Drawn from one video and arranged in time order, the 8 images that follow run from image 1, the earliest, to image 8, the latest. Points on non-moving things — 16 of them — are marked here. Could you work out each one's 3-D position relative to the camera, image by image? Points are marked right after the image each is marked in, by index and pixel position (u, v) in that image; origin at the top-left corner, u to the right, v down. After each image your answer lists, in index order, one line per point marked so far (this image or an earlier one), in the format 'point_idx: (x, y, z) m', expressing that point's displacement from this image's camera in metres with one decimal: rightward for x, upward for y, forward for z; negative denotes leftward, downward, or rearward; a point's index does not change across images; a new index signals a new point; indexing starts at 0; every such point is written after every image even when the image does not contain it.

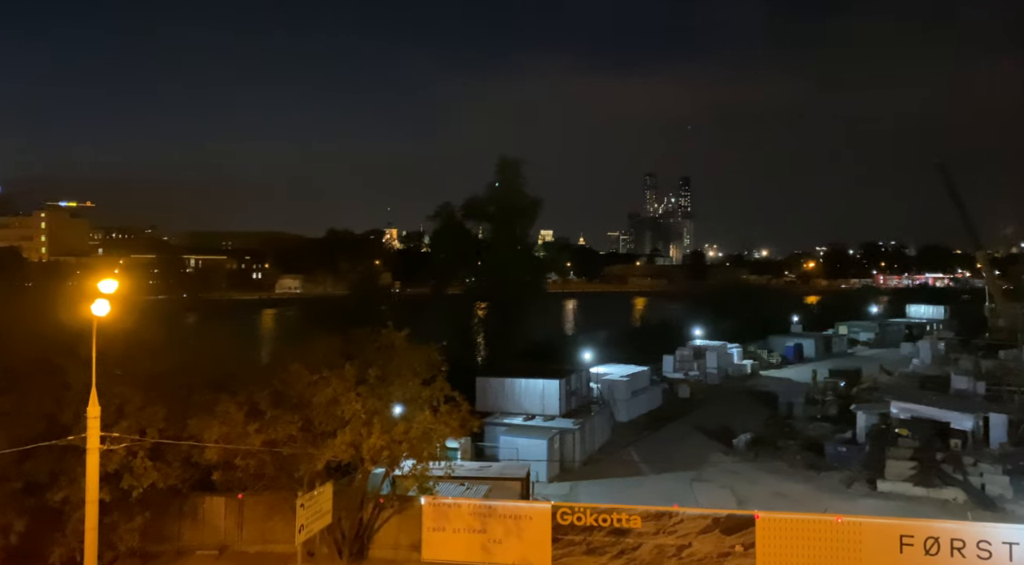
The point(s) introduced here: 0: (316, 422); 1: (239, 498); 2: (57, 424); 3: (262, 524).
0: (-2.4, -1.7, +10.9) m
1: (-3.8, -3.0, +12.1) m
2: (-5.6, -1.8, +11.4) m
3: (-3.5, -3.4, +12.1) m
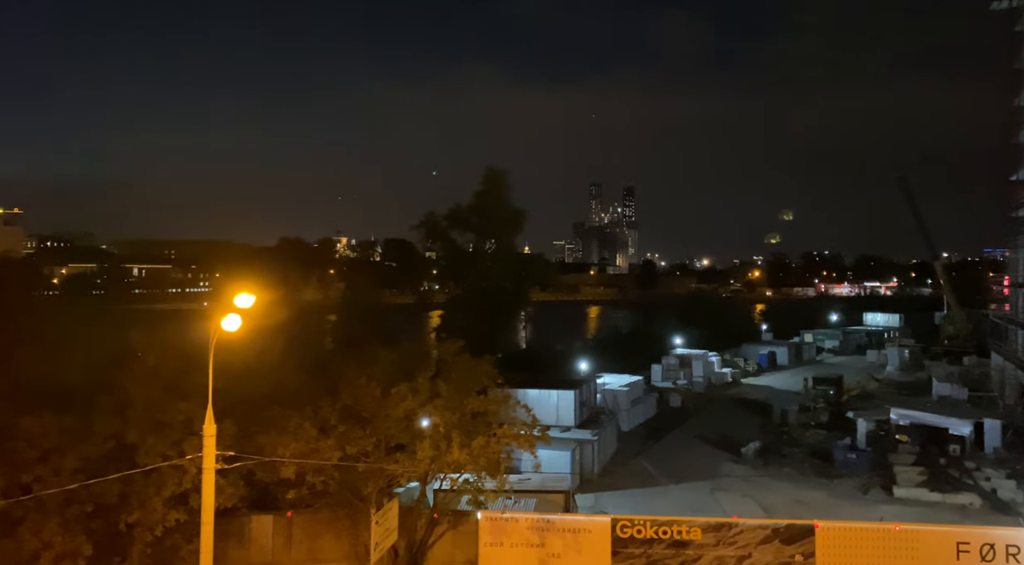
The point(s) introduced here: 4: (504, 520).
0: (-1.5, -1.9, +10.7) m
1: (-3.0, -3.1, +11.8) m
2: (-4.7, -2.0, +11.0) m
3: (-2.7, -3.5, +11.8) m
4: (-0.1, -3.3, +12.0) m
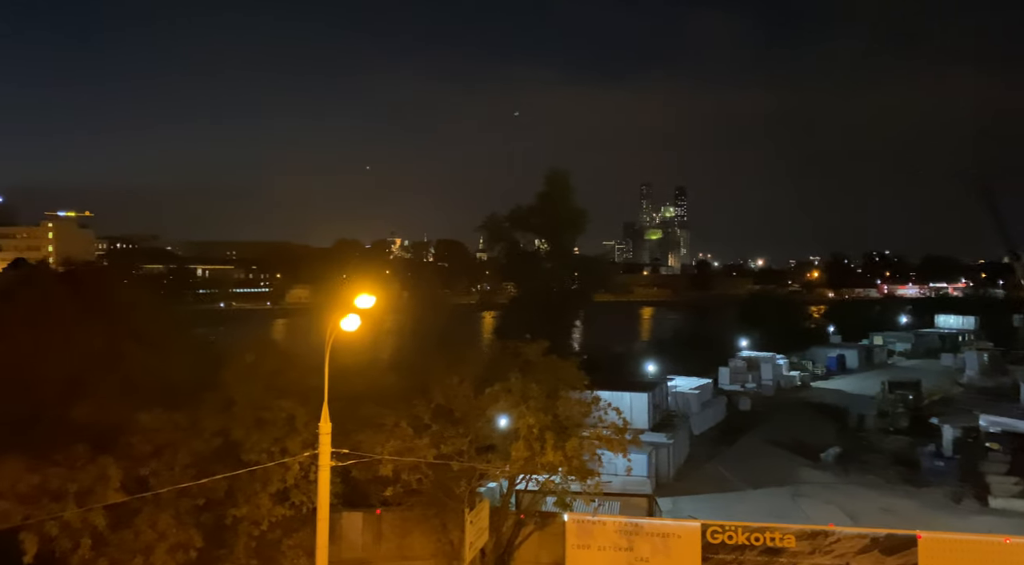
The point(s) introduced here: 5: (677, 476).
0: (-0.4, -1.9, +10.7) m
1: (-1.8, -3.1, +11.9) m
2: (-3.5, -2.0, +11.2) m
3: (-1.5, -3.6, +11.9) m
4: (+1.1, -3.3, +11.9) m
5: (+3.8, -4.4, +19.9) m
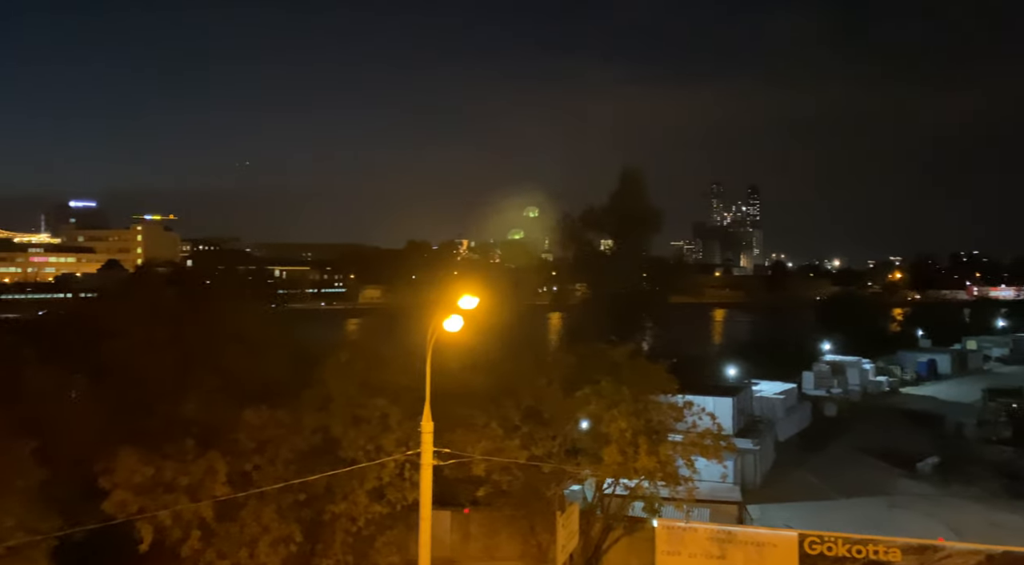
0: (+0.7, -1.9, +10.5) m
1: (-0.6, -3.2, +11.8) m
2: (-2.4, -2.0, +11.3) m
3: (-0.3, -3.6, +11.8) m
4: (+2.3, -3.3, +11.6) m
5: (+5.6, -4.5, +19.4) m
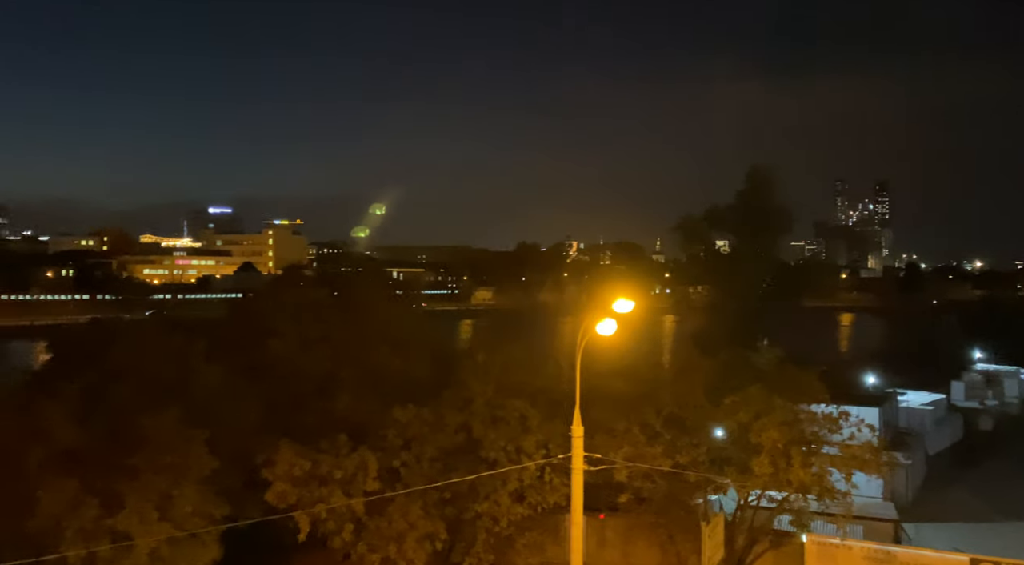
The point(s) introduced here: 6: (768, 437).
0: (+2.4, -1.9, +10.2) m
1: (+1.2, -3.2, +11.6) m
2: (-0.6, -2.0, +11.3) m
3: (+1.5, -3.6, +11.5) m
4: (+4.1, -3.3, +11.0) m
5: (+8.5, -4.5, +18.2) m
6: (+2.8, -1.7, +9.5) m
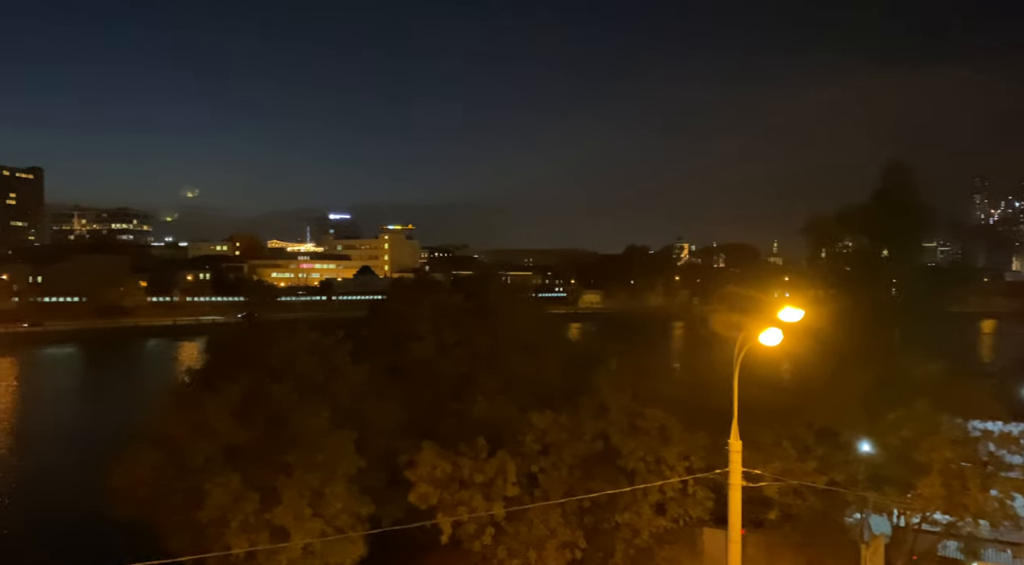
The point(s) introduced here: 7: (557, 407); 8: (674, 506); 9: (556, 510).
0: (+4.0, -2.0, +9.6) m
1: (+3.0, -3.3, +11.1) m
2: (+1.2, -2.1, +11.1) m
3: (+3.3, -3.7, +11.0) m
4: (+5.8, -3.4, +10.1) m
5: (+11.1, -4.7, +16.7) m
6: (+4.3, -1.8, +8.9) m
7: (+0.6, -1.8, +12.3) m
8: (+2.0, -2.8, +10.8) m
9: (+0.5, -2.8, +10.7) m
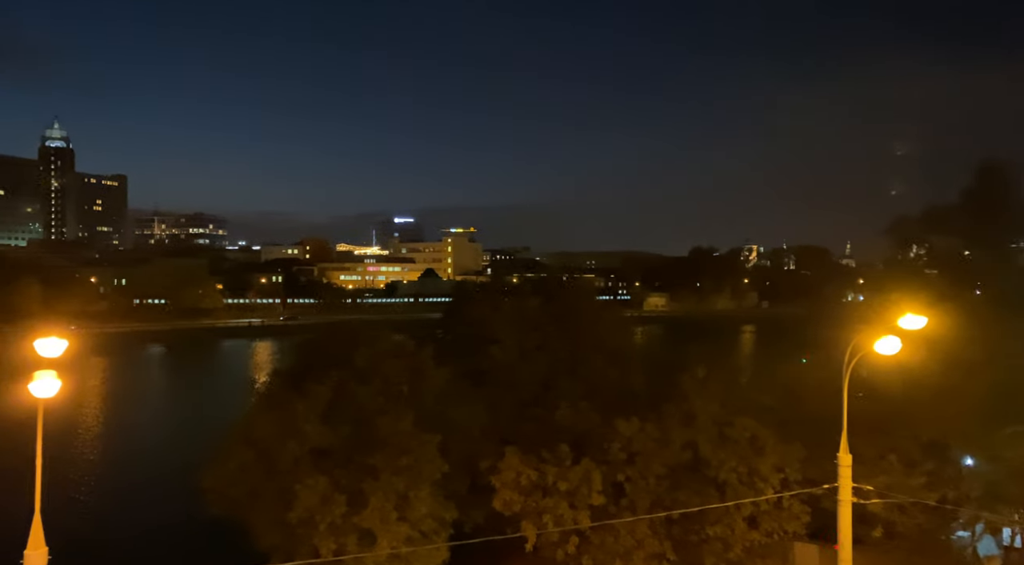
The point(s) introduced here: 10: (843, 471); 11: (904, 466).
0: (+4.9, -2.1, +8.9) m
1: (+4.1, -3.3, +10.6) m
2: (+2.3, -2.1, +10.7) m
3: (+4.4, -3.7, +10.5) m
4: (+6.7, -3.5, +9.3) m
5: (+12.6, -4.8, +15.4) m
6: (+5.2, -1.8, +8.2) m
7: (+1.8, -1.8, +12.0) m
8: (+3.1, -2.8, +10.3) m
9: (+1.6, -2.8, +10.4) m
10: (+2.4, -1.4, +6.3) m
11: (+4.1, -1.9, +9.2) m
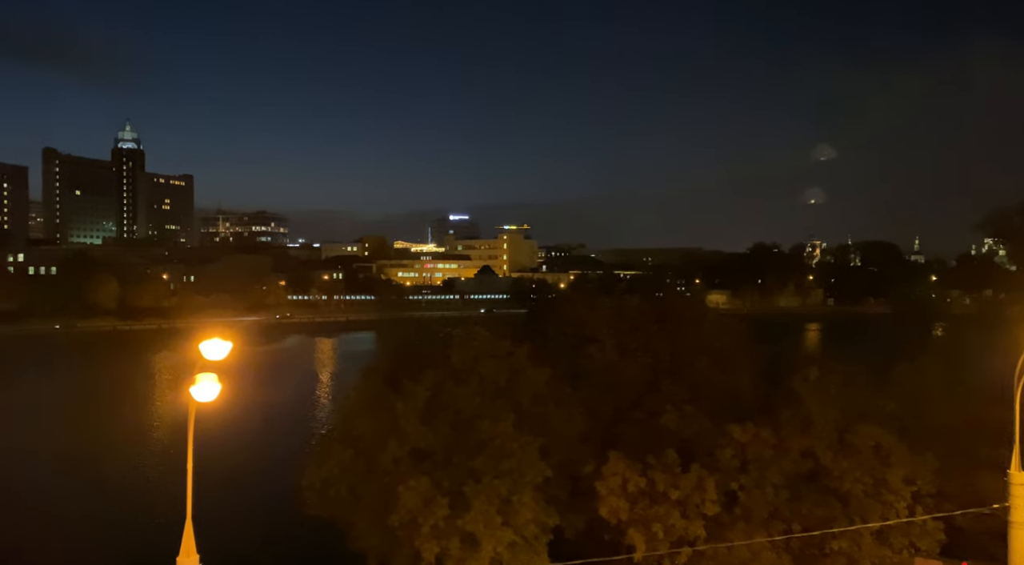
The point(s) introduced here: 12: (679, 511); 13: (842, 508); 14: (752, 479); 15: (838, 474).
0: (+6.0, -2.0, +8.0) m
1: (+5.4, -3.3, +9.8) m
2: (+3.6, -2.1, +10.1) m
3: (+5.6, -3.7, +9.6) m
4: (+7.9, -3.5, +8.3) m
5: (+14.3, -4.7, +13.8) m
6: (+6.2, -1.8, +7.3) m
7: (+3.2, -1.8, +11.4) m
8: (+4.3, -2.8, +9.6) m
9: (+2.8, -2.8, +9.8) m
10: (+3.3, -1.4, +5.7) m
11: (+5.2, -1.9, +8.3) m
12: (+1.9, -2.6, +10.0) m
13: (+3.6, -2.5, +9.4) m
14: (+2.8, -2.3, +10.1) m
15: (+3.7, -2.2, +9.8) m
